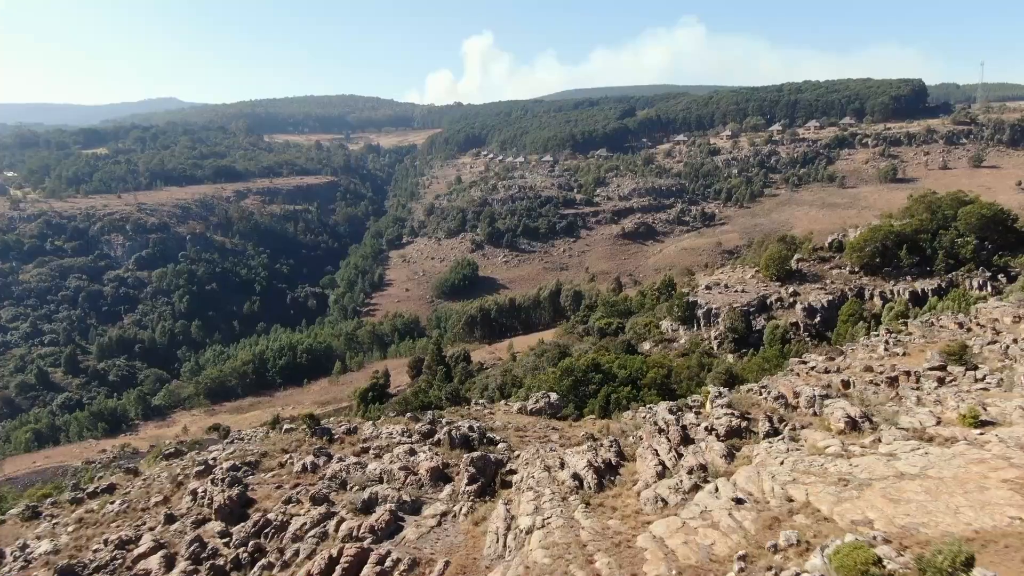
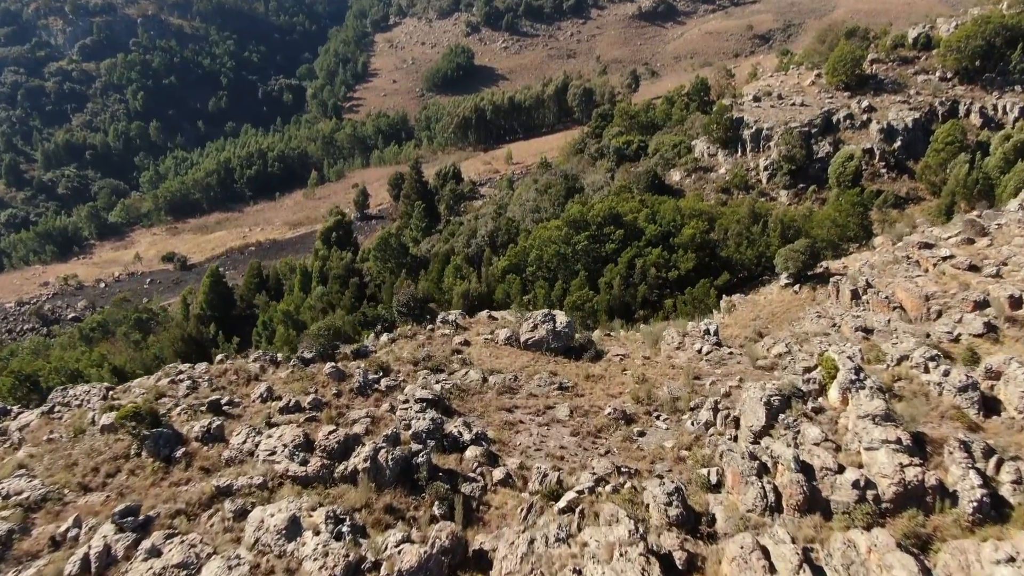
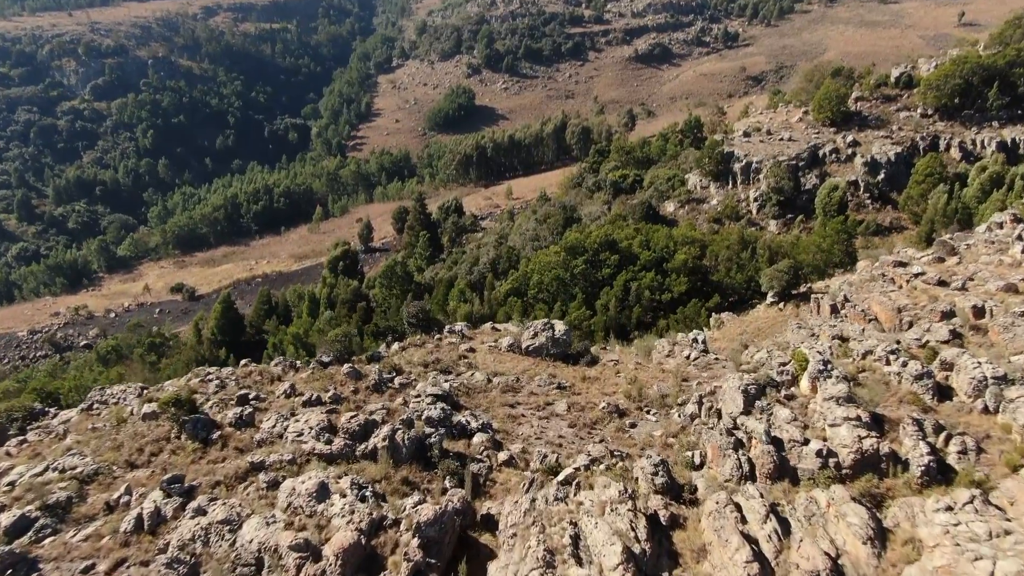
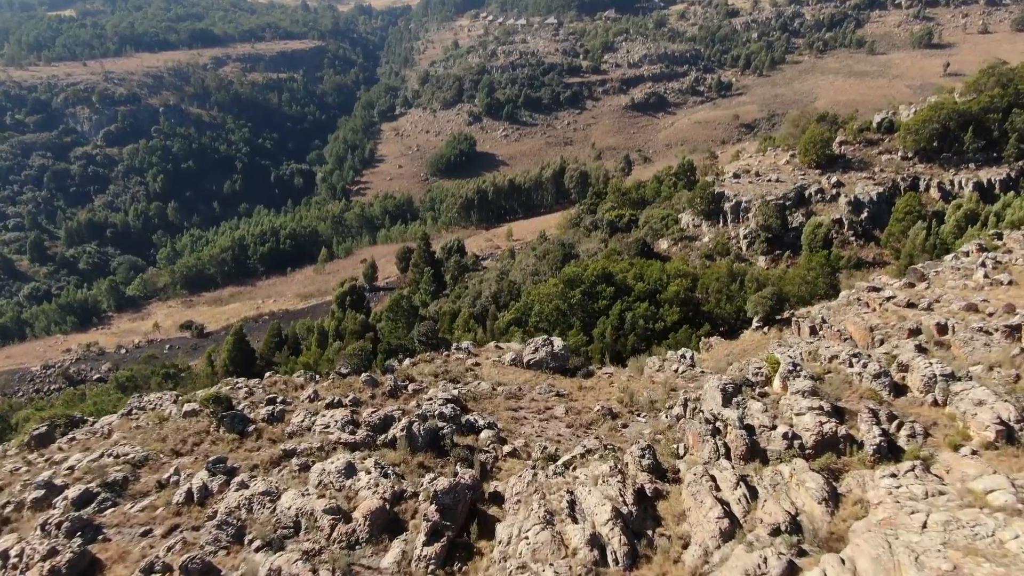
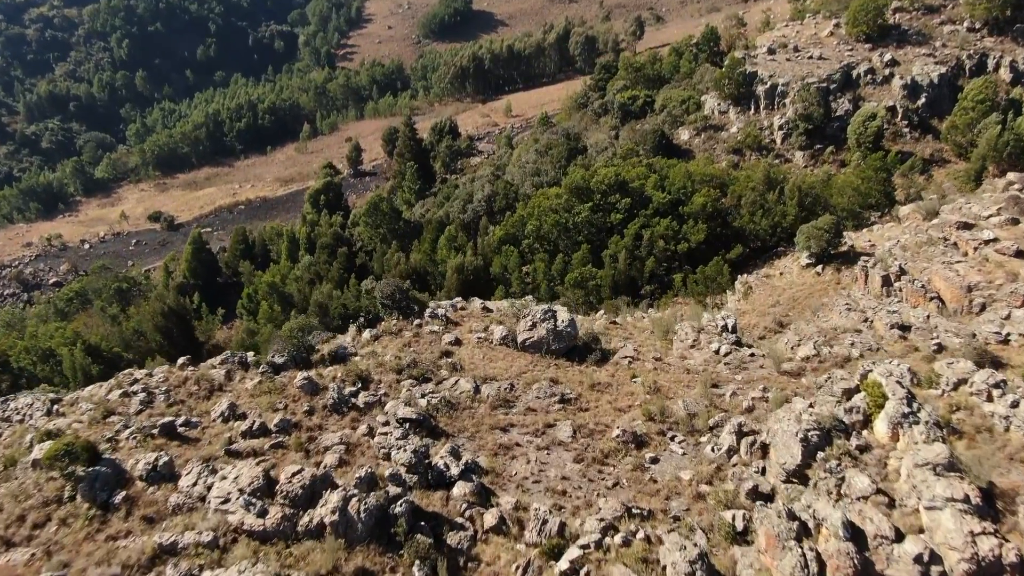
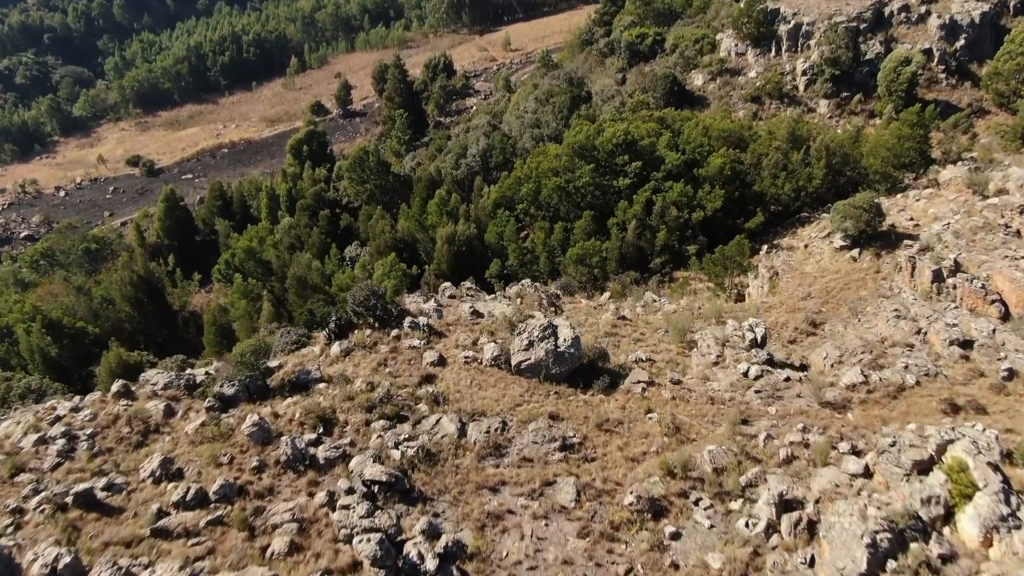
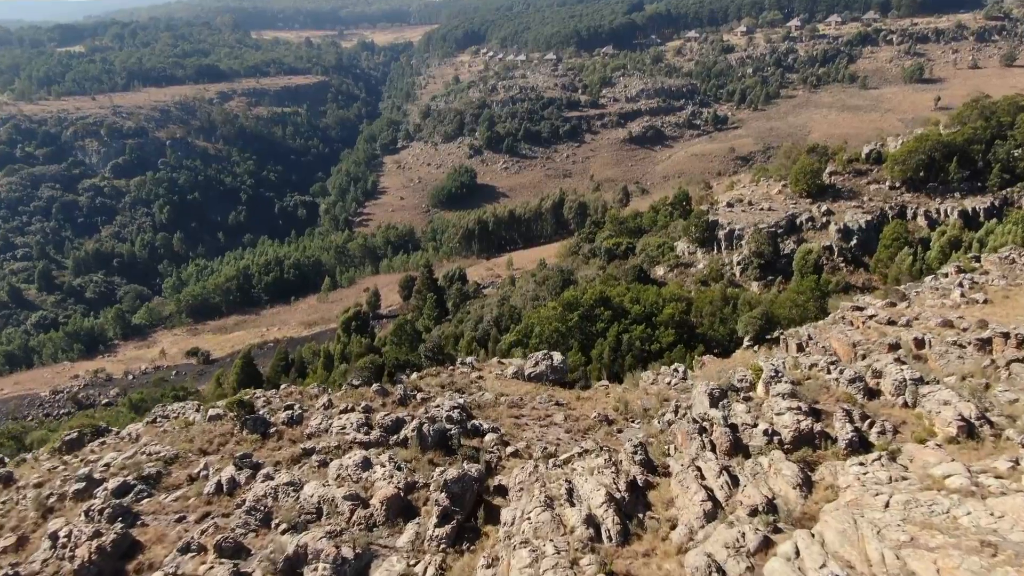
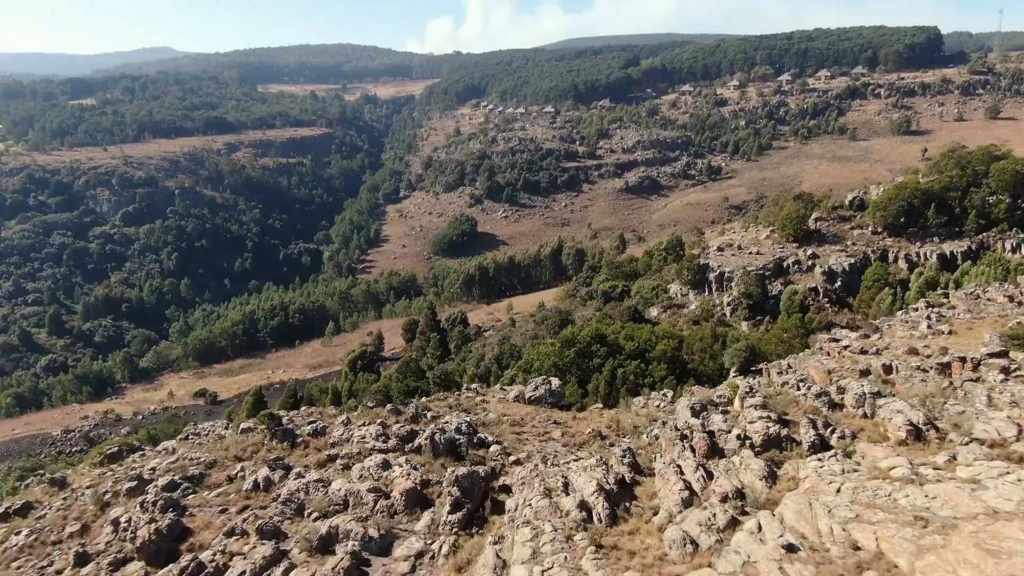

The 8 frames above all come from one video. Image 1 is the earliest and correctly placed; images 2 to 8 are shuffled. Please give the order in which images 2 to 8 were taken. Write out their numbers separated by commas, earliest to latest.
8, 7, 4, 3, 2, 5, 6
